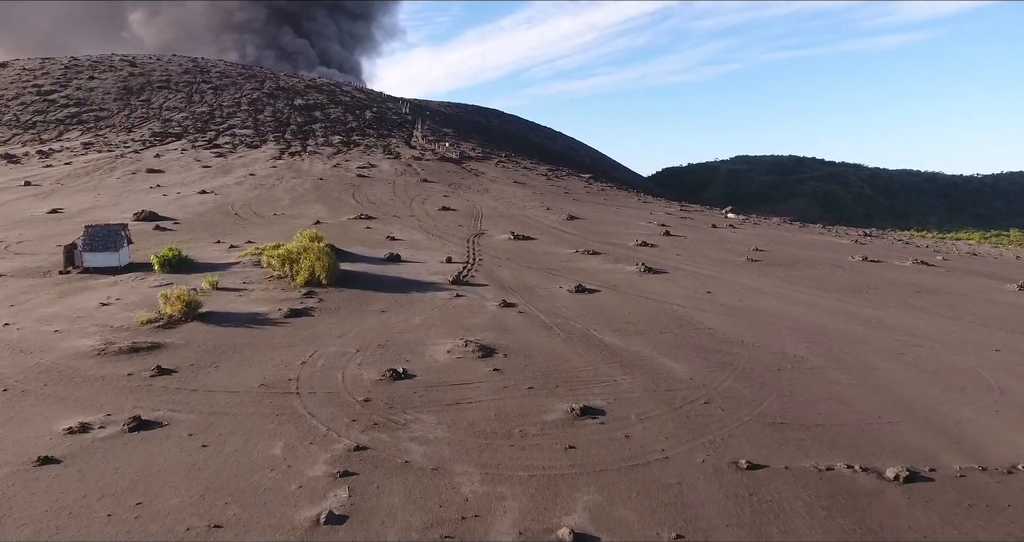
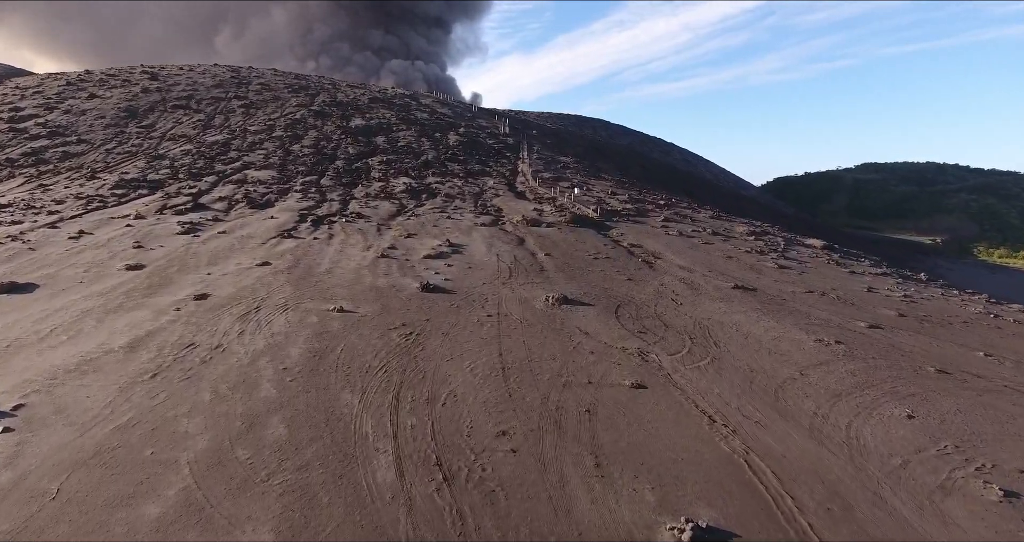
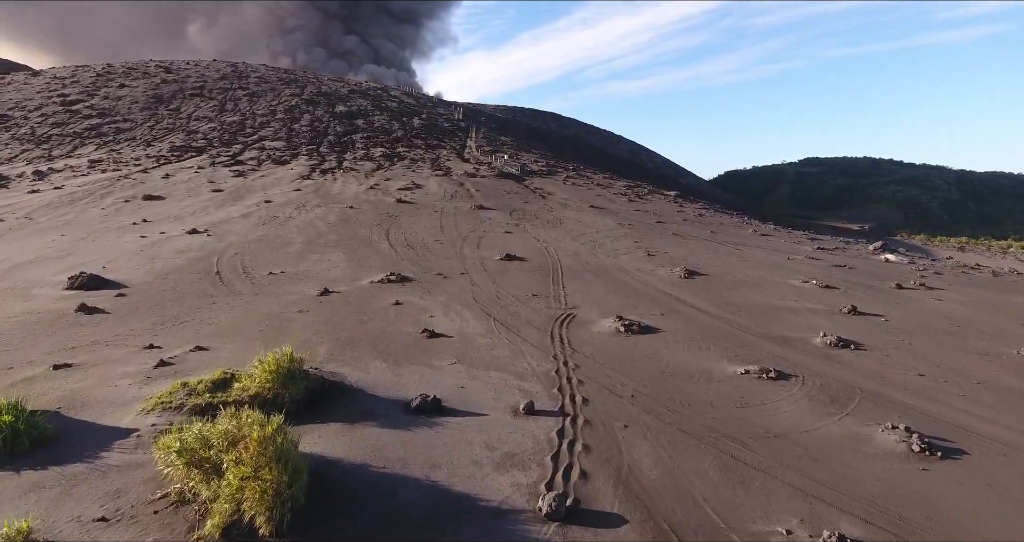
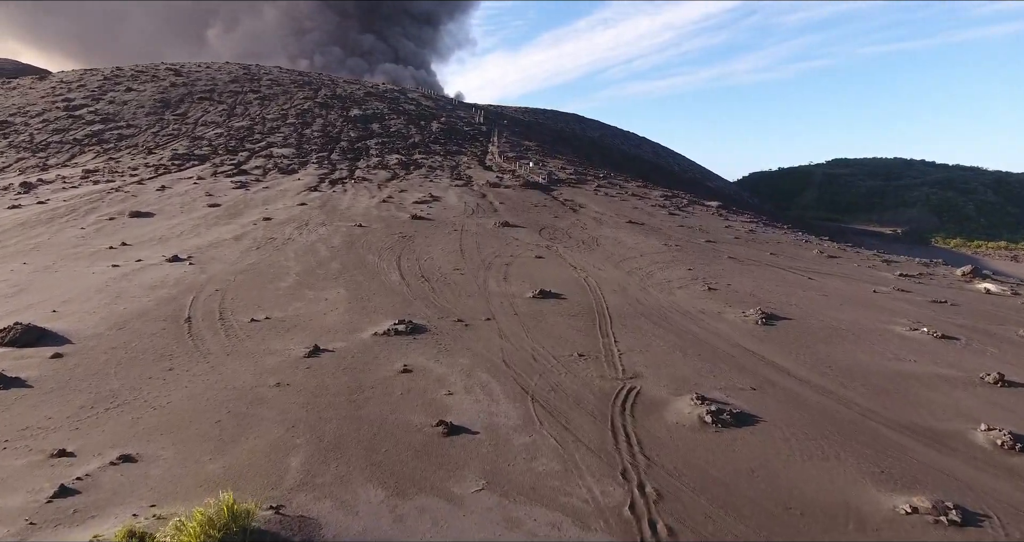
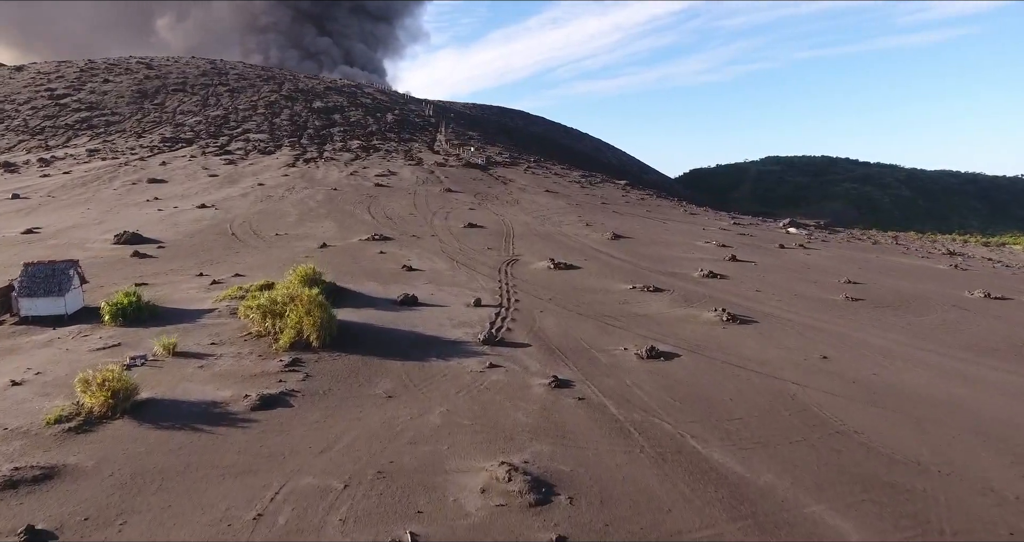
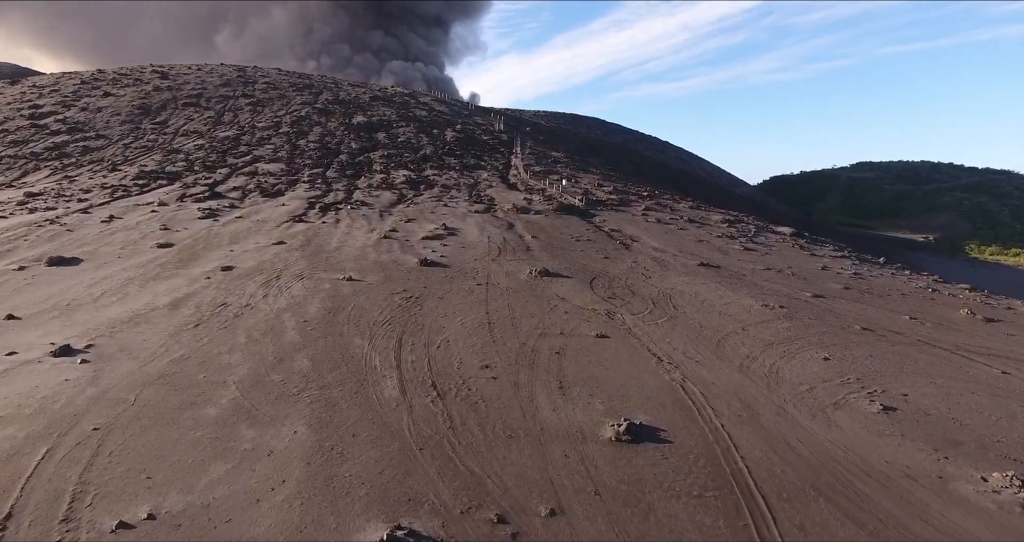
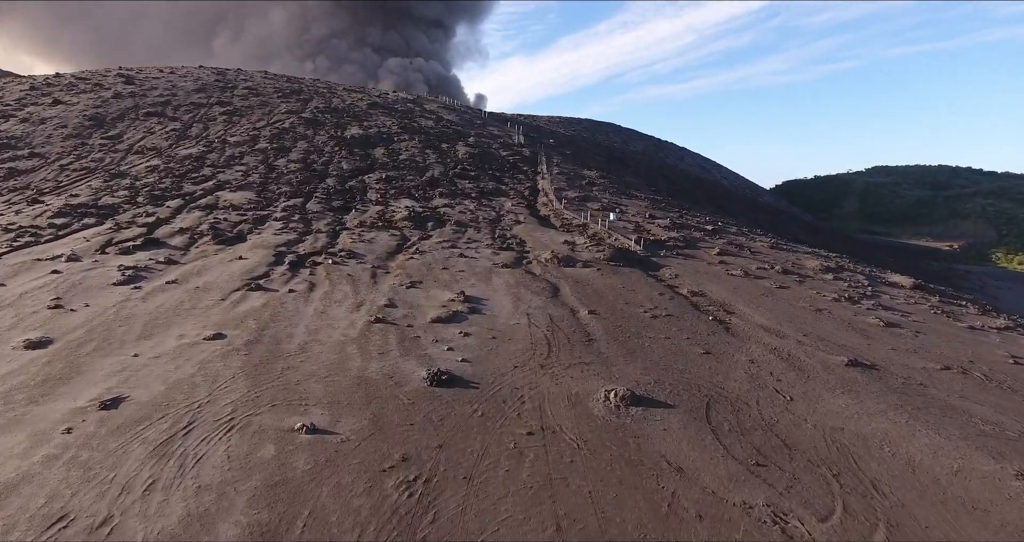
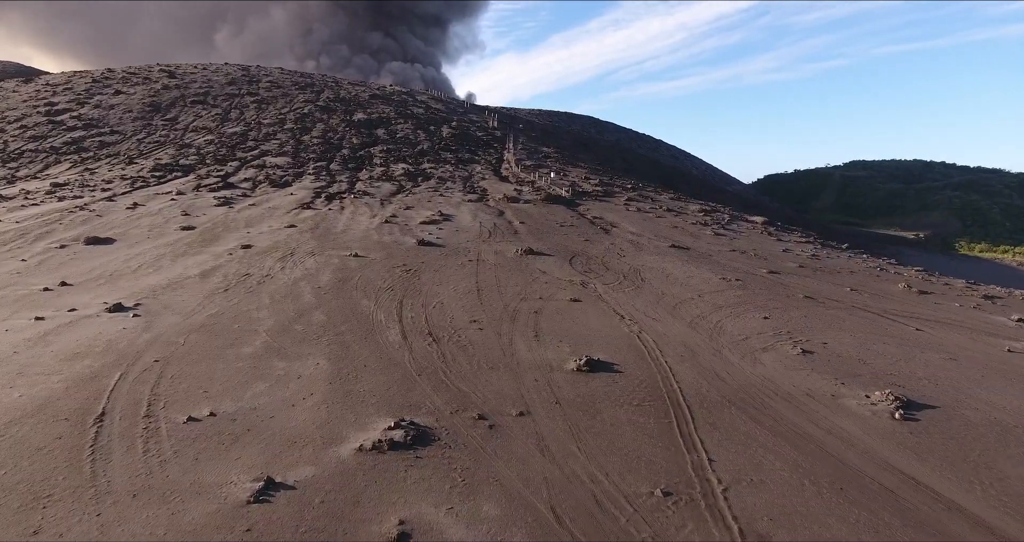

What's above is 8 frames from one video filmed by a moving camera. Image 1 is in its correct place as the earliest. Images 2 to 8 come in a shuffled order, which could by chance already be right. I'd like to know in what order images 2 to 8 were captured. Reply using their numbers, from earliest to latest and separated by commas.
5, 3, 4, 8, 6, 2, 7
